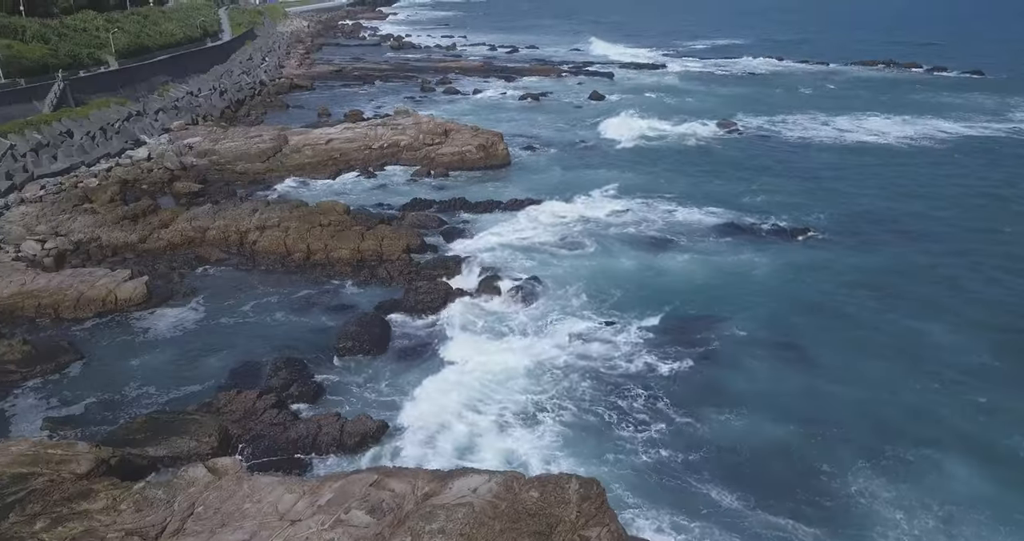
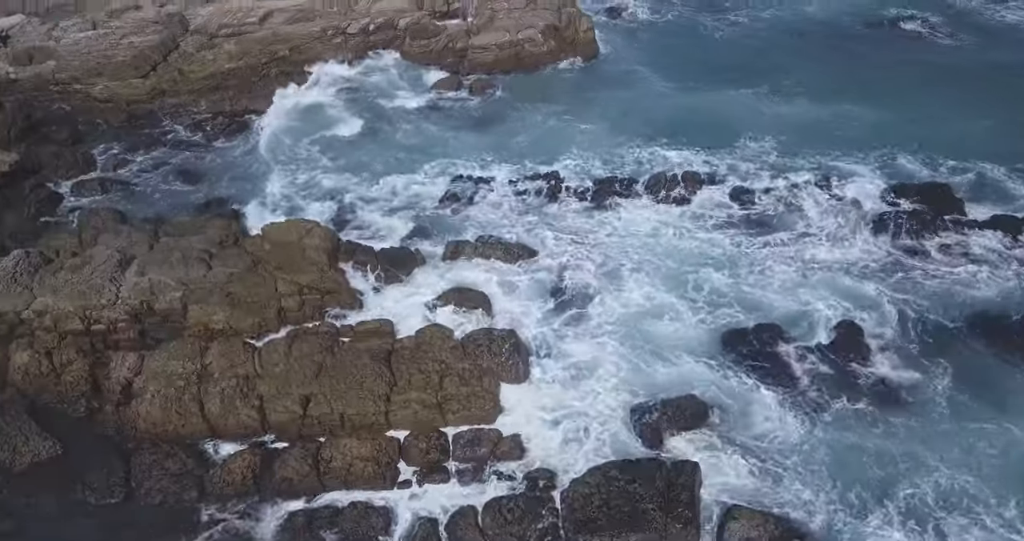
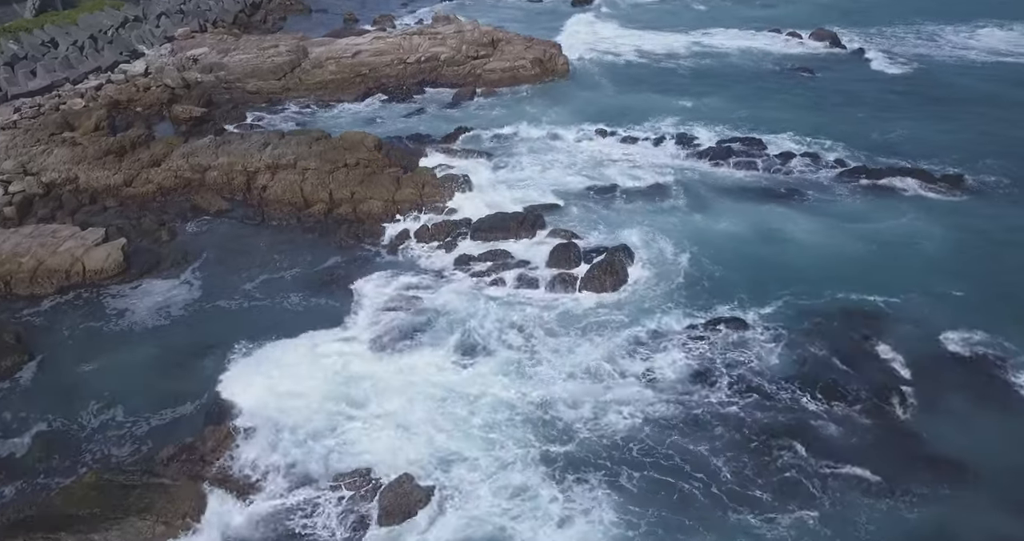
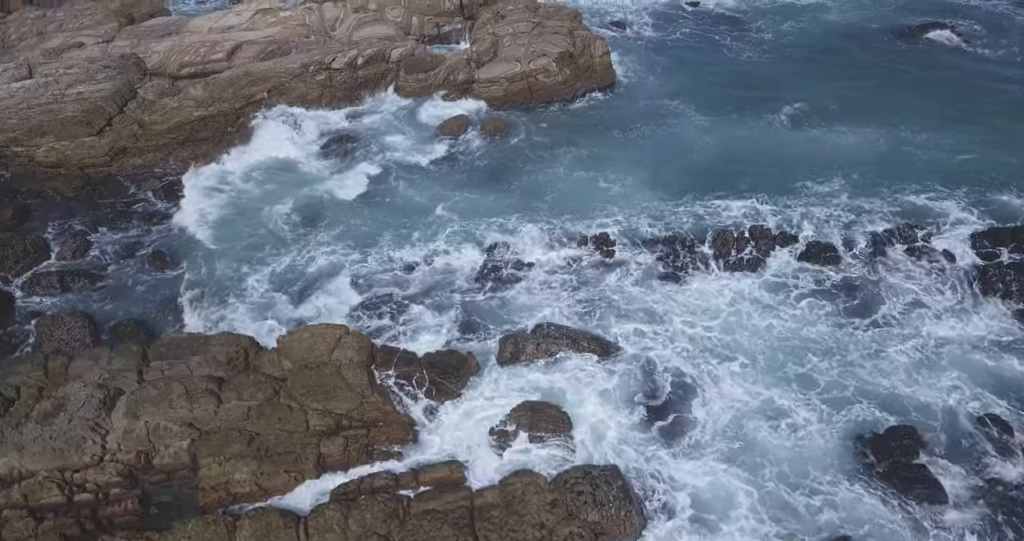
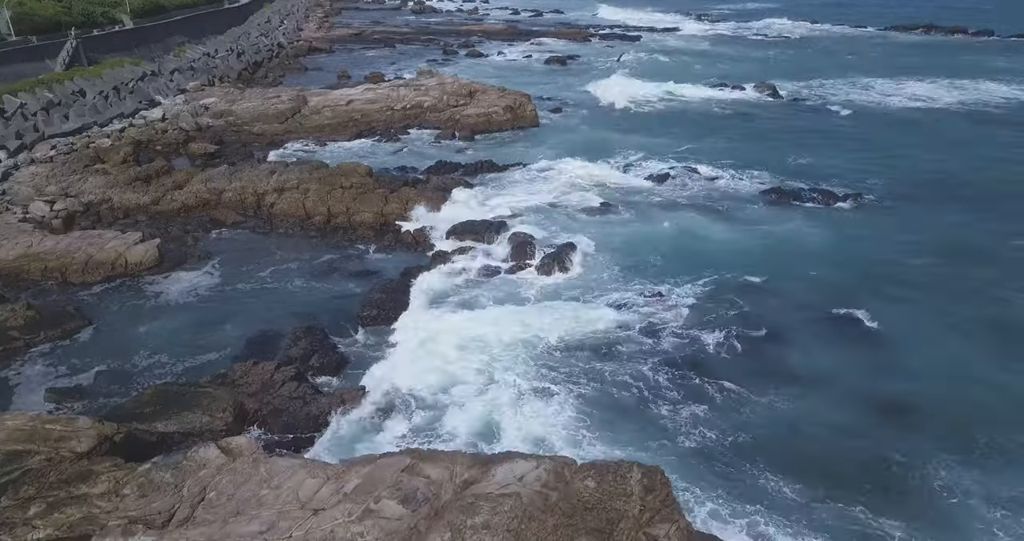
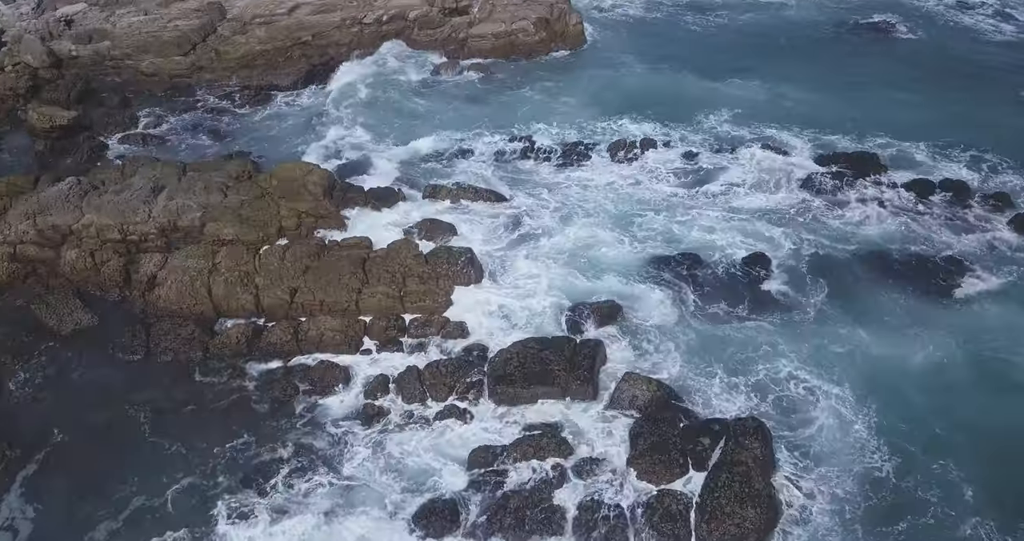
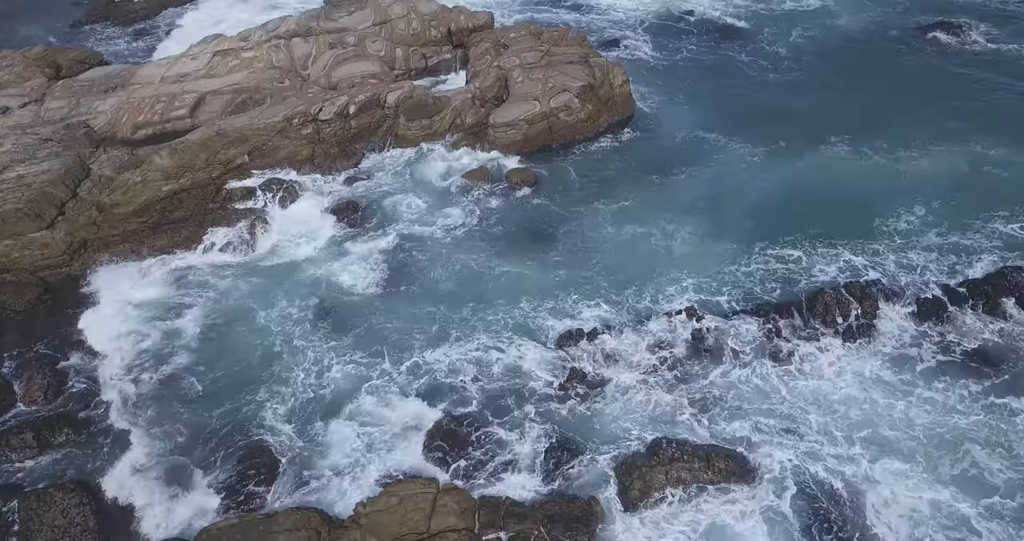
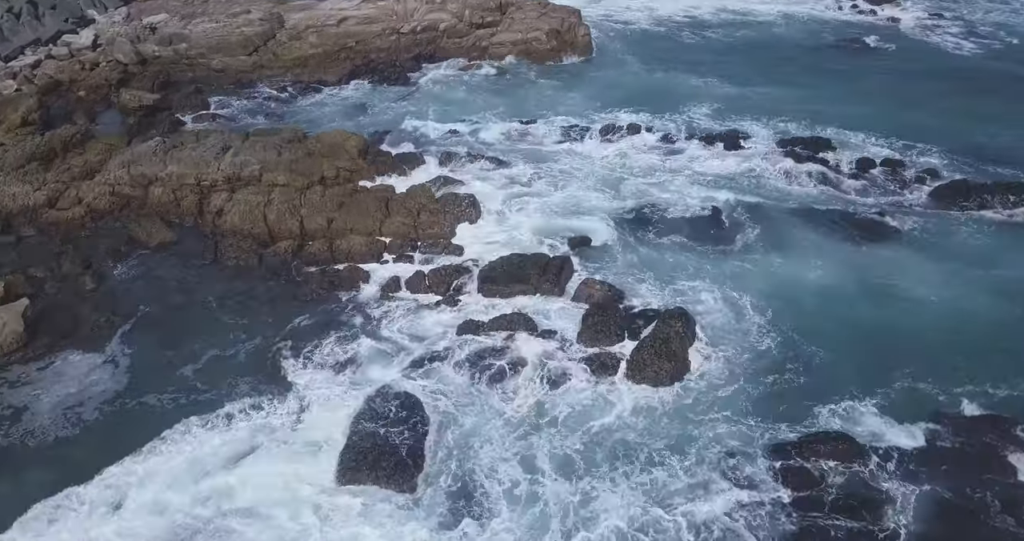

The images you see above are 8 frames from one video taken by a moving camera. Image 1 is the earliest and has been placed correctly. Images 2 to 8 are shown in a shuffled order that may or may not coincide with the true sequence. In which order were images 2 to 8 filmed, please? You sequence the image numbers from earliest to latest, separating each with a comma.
5, 3, 8, 6, 2, 4, 7
